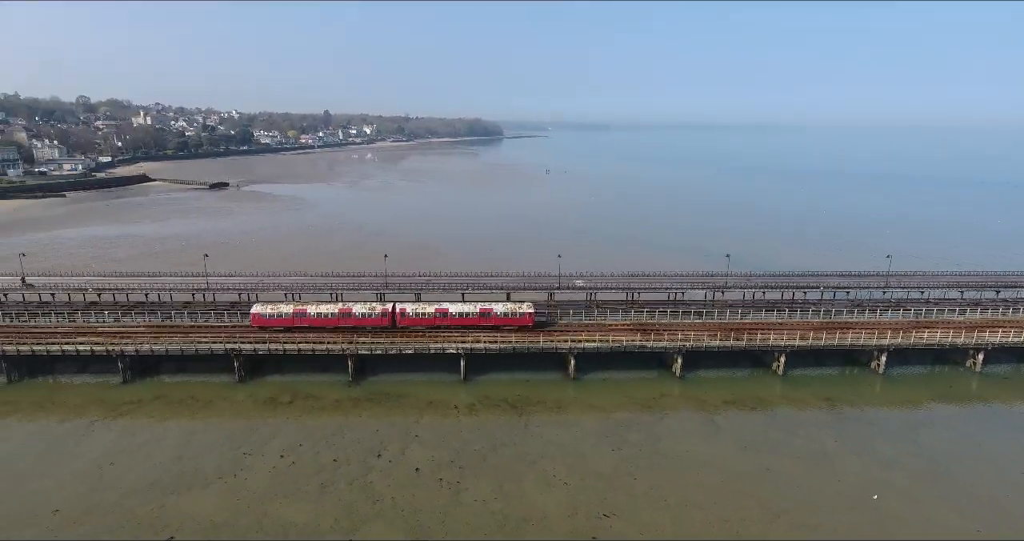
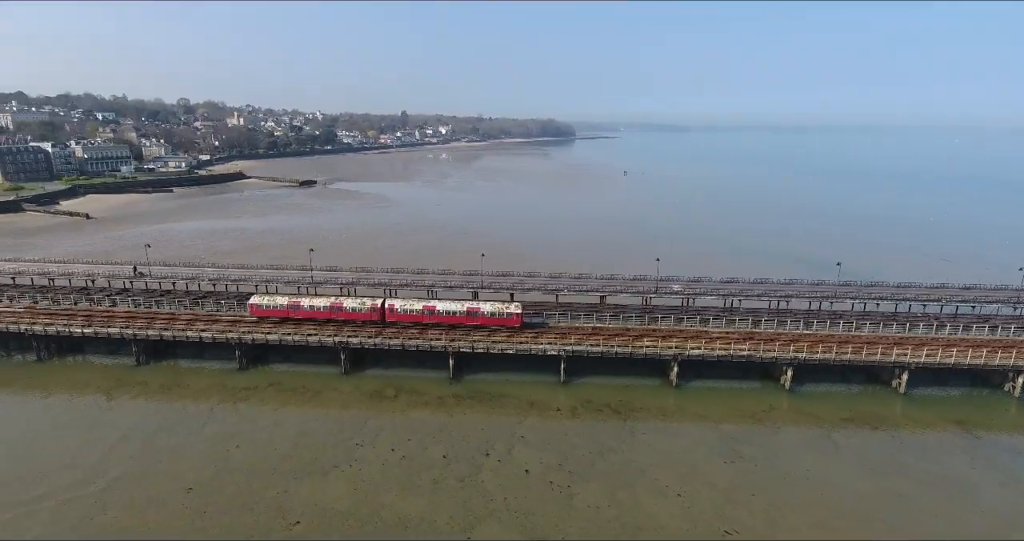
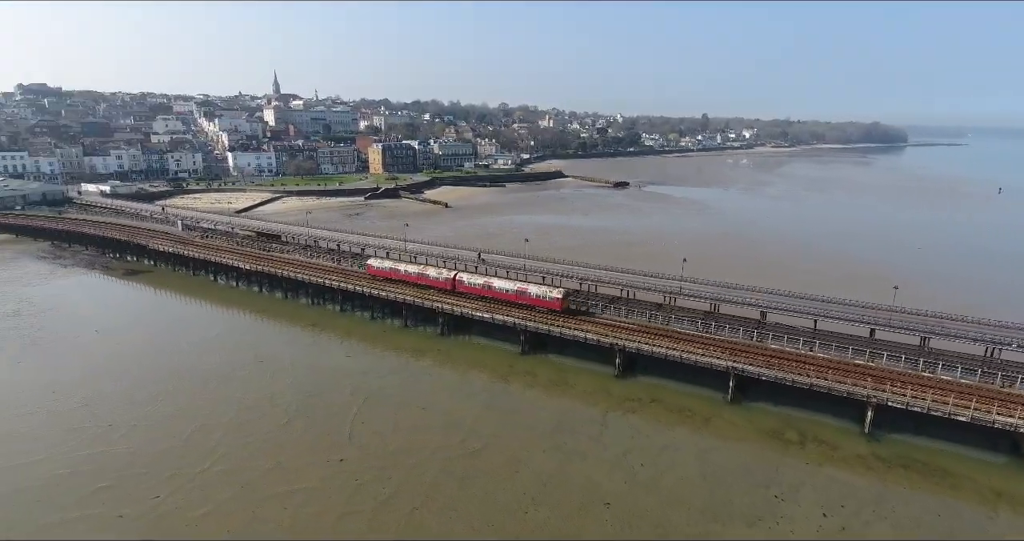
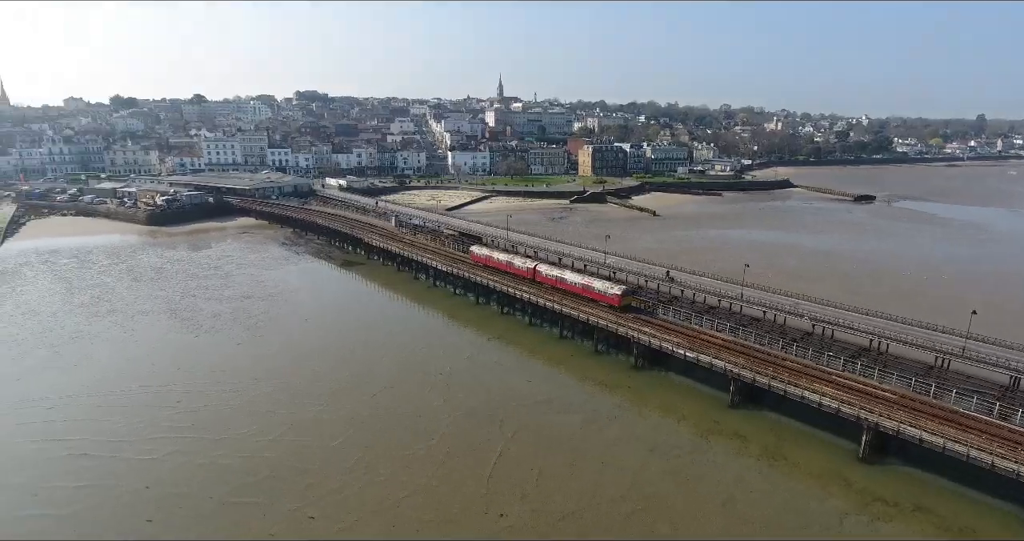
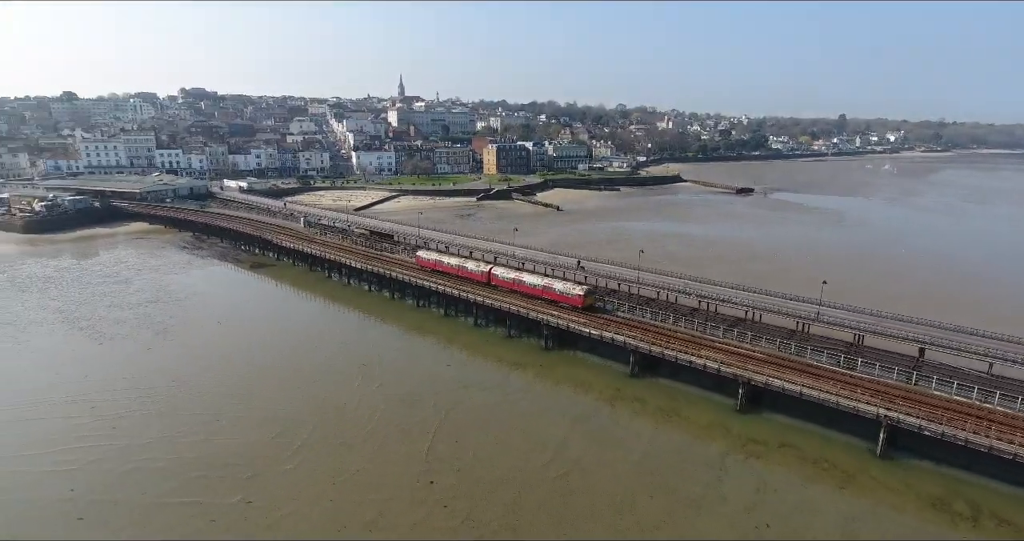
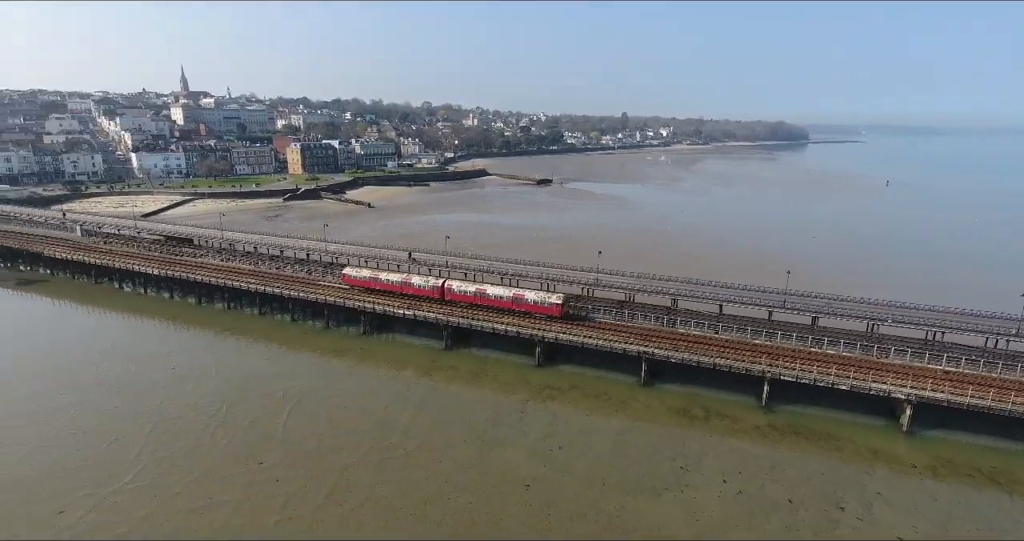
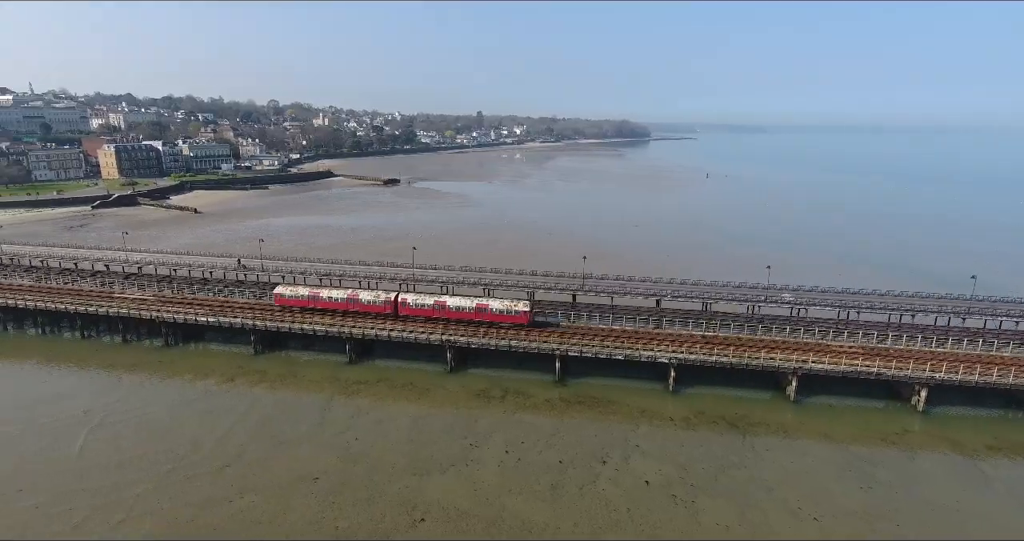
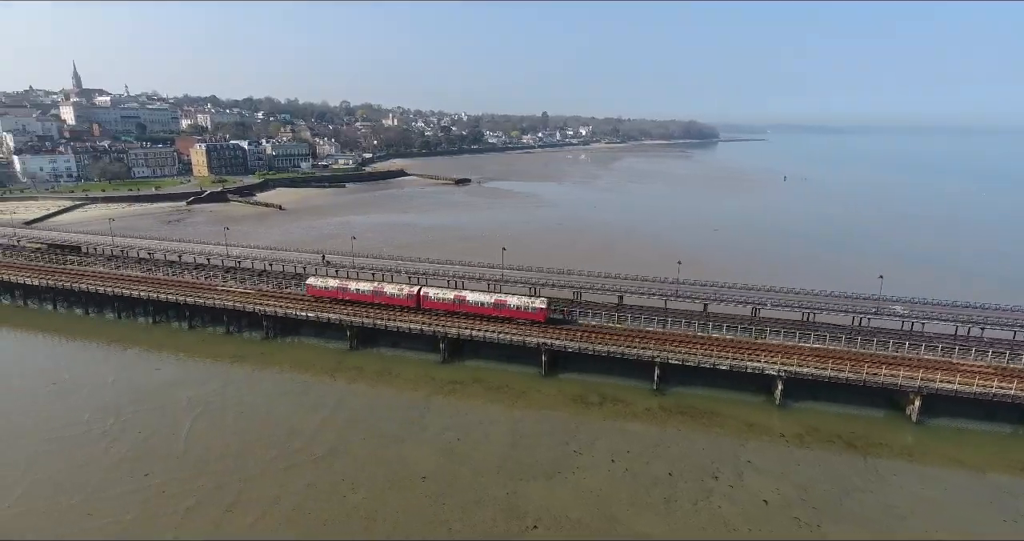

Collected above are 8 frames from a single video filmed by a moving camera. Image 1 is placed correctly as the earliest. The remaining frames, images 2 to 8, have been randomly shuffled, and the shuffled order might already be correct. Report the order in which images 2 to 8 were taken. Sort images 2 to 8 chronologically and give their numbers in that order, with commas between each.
2, 7, 8, 6, 3, 5, 4
